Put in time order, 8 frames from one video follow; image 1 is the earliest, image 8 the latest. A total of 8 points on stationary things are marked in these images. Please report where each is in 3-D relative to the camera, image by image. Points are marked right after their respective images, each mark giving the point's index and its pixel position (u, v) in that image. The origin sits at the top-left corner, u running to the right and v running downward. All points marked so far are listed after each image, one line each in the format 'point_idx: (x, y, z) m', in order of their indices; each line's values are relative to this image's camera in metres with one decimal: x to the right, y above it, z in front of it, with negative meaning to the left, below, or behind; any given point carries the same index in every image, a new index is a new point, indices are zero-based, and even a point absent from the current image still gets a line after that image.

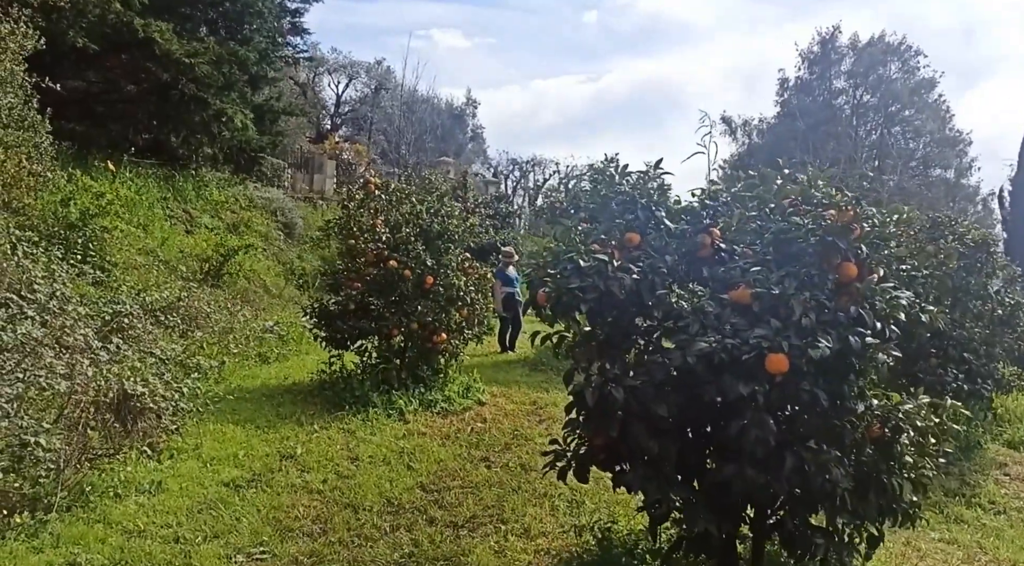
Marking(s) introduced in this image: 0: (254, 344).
0: (-2.5, -0.6, +7.1) m
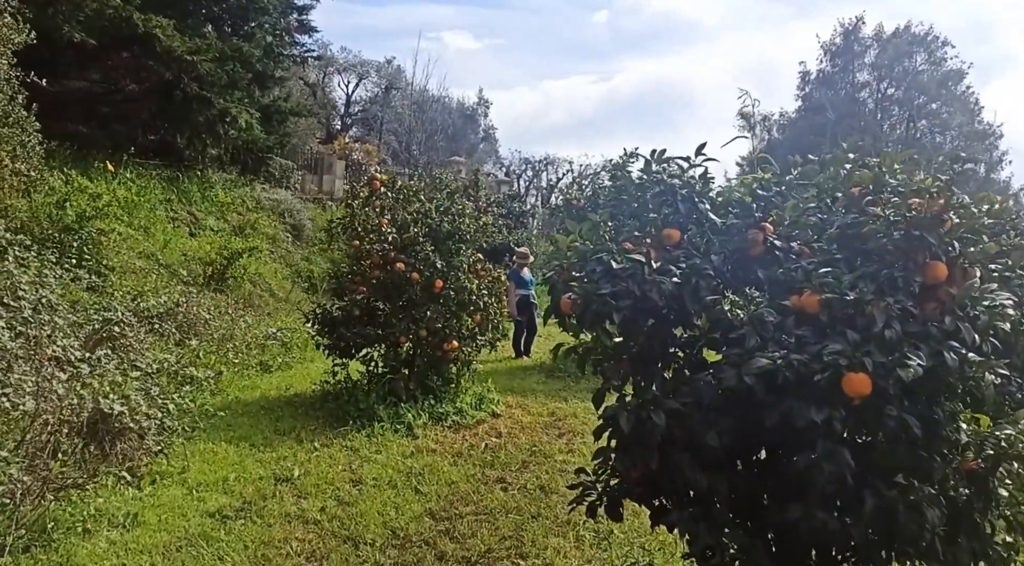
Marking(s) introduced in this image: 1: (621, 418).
0: (-2.4, -0.6, +6.7) m
1: (+0.3, -0.4, +2.2) m
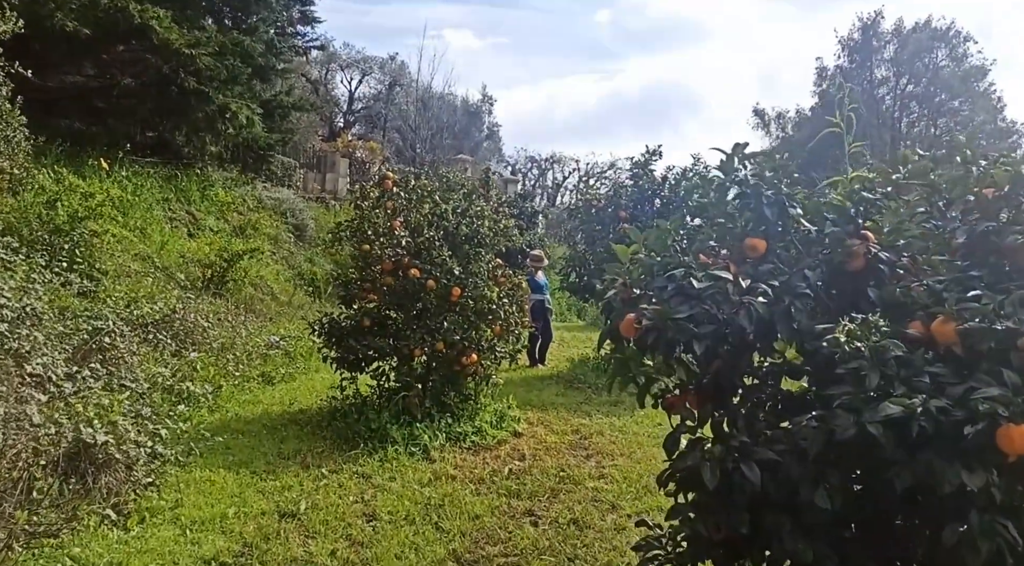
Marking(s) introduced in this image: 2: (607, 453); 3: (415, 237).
0: (-2.2, -0.7, +6.3) m
1: (+0.5, -0.5, +1.8) m
2: (+0.6, -1.1, +4.5) m
3: (-0.6, +0.3, +4.6) m
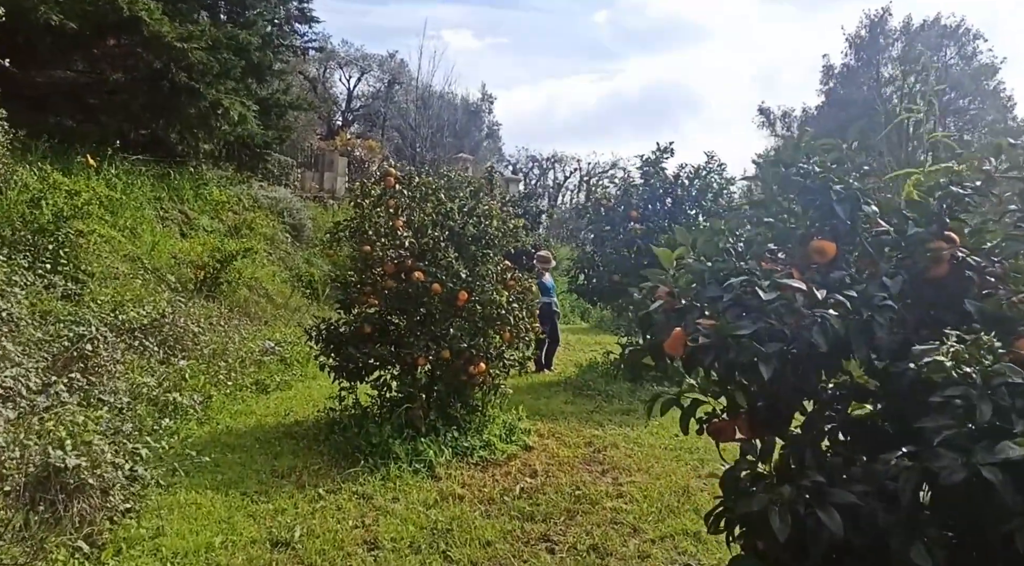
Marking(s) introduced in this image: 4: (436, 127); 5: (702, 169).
0: (-2.2, -0.7, +6.0) m
1: (+0.5, -0.5, +1.5) m
2: (+0.7, -1.1, +4.2) m
3: (-0.6, +0.3, +4.3) m
4: (-2.0, +4.1, +19.1) m
5: (+1.7, +1.0, +6.4) m
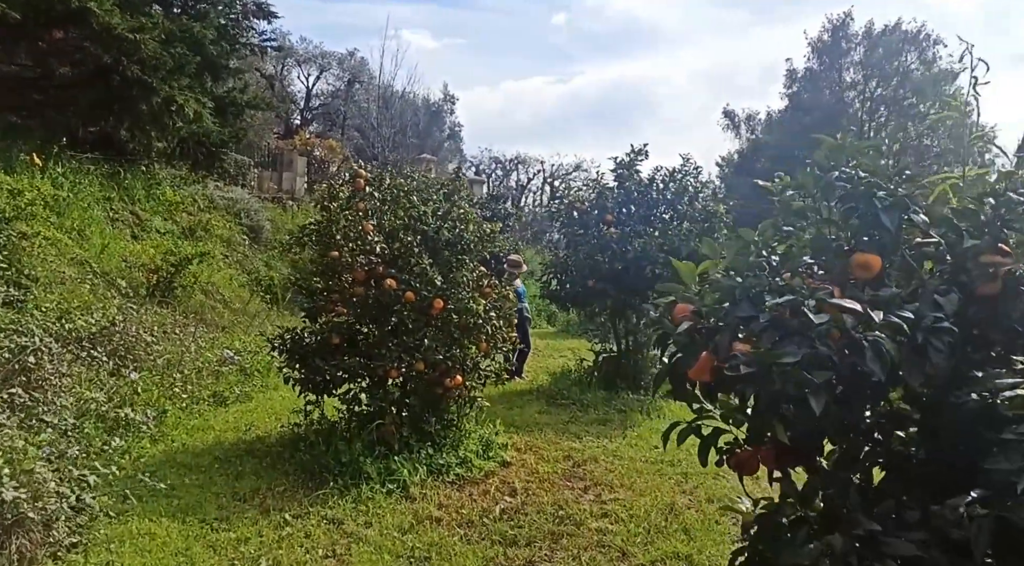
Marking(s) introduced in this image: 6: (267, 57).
0: (-2.4, -0.8, +5.7) m
1: (+0.6, -0.5, +1.3) m
2: (+0.5, -1.1, +4.1) m
3: (-0.7, +0.2, +4.1) m
4: (-3.0, +4.1, +18.8) m
5: (+1.4, +1.0, +6.3) m
6: (-6.8, +6.3, +20.0) m
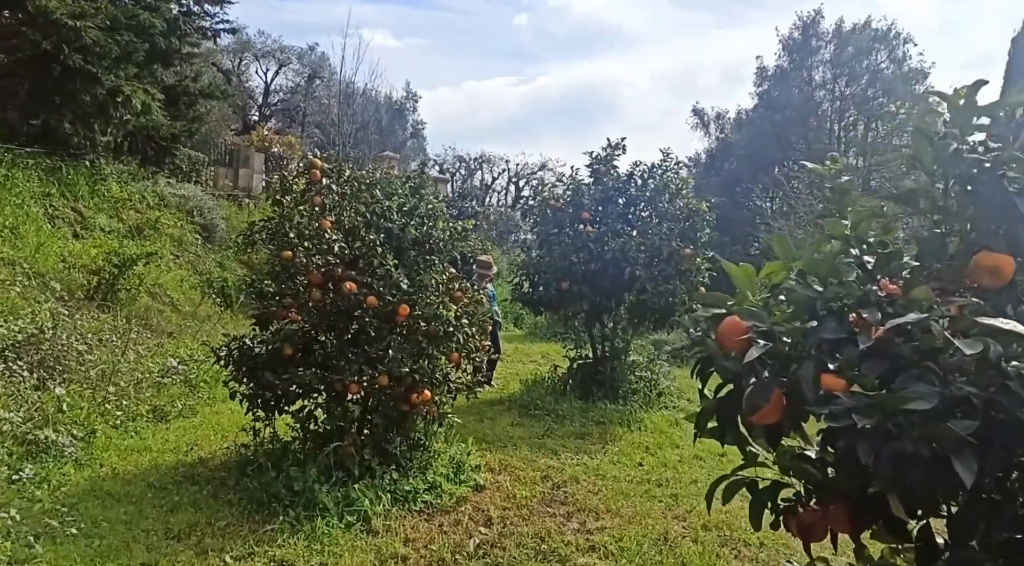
0: (-2.6, -0.8, +5.2) m
1: (+0.6, -0.5, +0.9) m
2: (+0.4, -1.1, +3.7) m
3: (-0.8, +0.2, +3.7) m
4: (-3.8, +4.0, +18.2) m
5: (+1.2, +1.0, +6.0) m
6: (-7.7, +6.2, +19.2) m
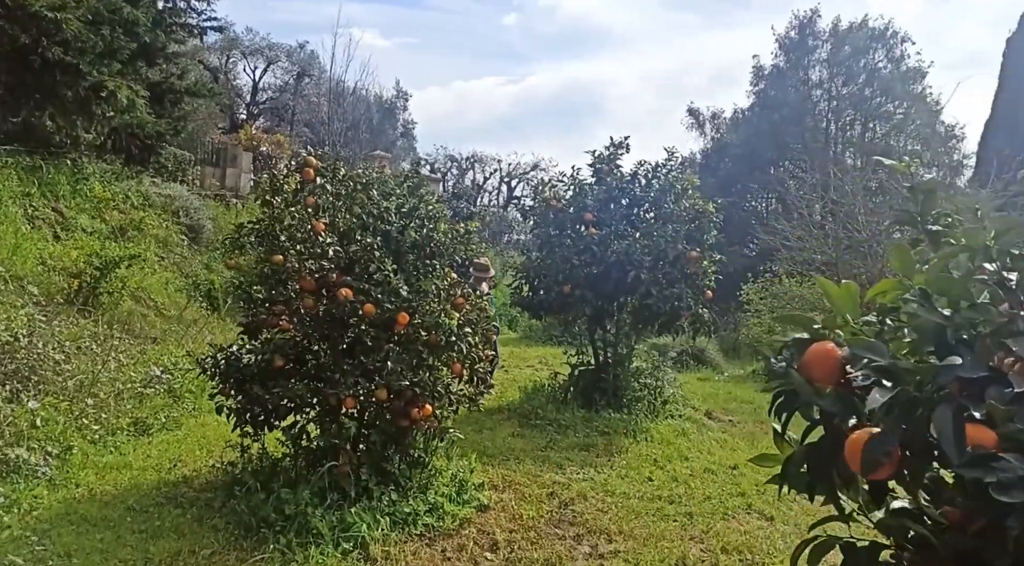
0: (-2.6, -0.8, +4.9) m
1: (+0.6, -0.6, +0.7) m
2: (+0.4, -1.2, +3.5) m
3: (-0.8, +0.2, +3.4) m
4: (-4.0, +4.0, +17.9) m
5: (+1.2, +0.9, +5.8) m
6: (-7.9, +6.2, +18.9) m
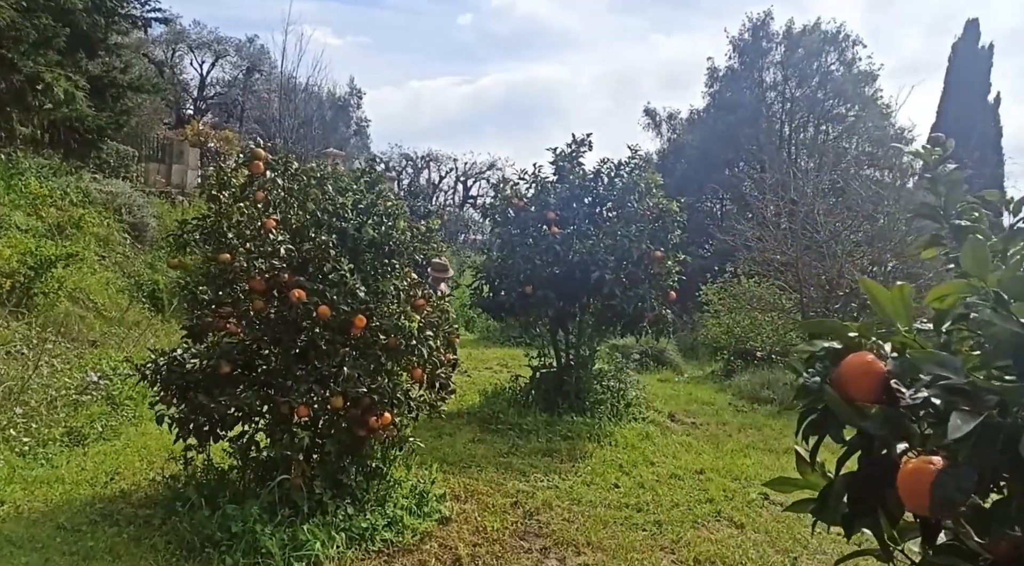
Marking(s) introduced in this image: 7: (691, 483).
0: (-2.9, -0.8, +4.6) m
1: (+0.6, -0.6, +0.6) m
2: (+0.3, -1.2, +3.3) m
3: (-1.0, +0.2, +3.2) m
4: (-5.1, +4.0, +17.5) m
5: (+0.9, +0.9, +5.7) m
6: (-9.0, +6.2, +18.2) m
7: (+1.0, -1.1, +4.1) m
